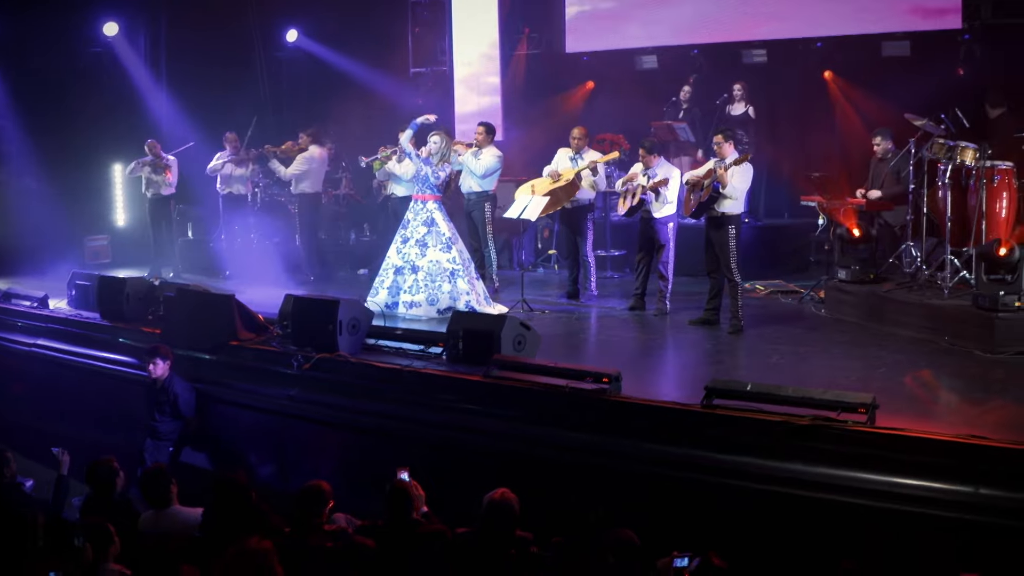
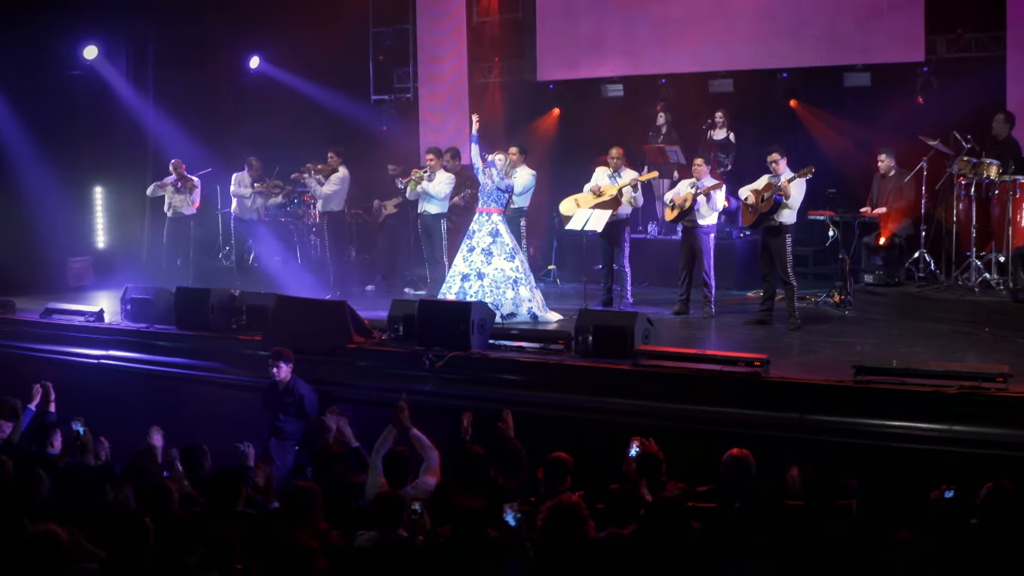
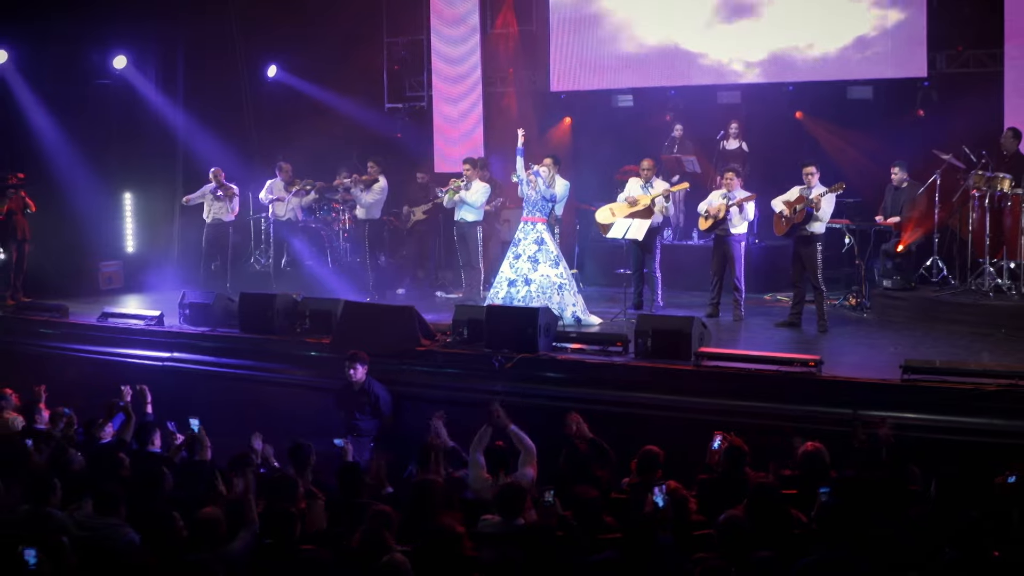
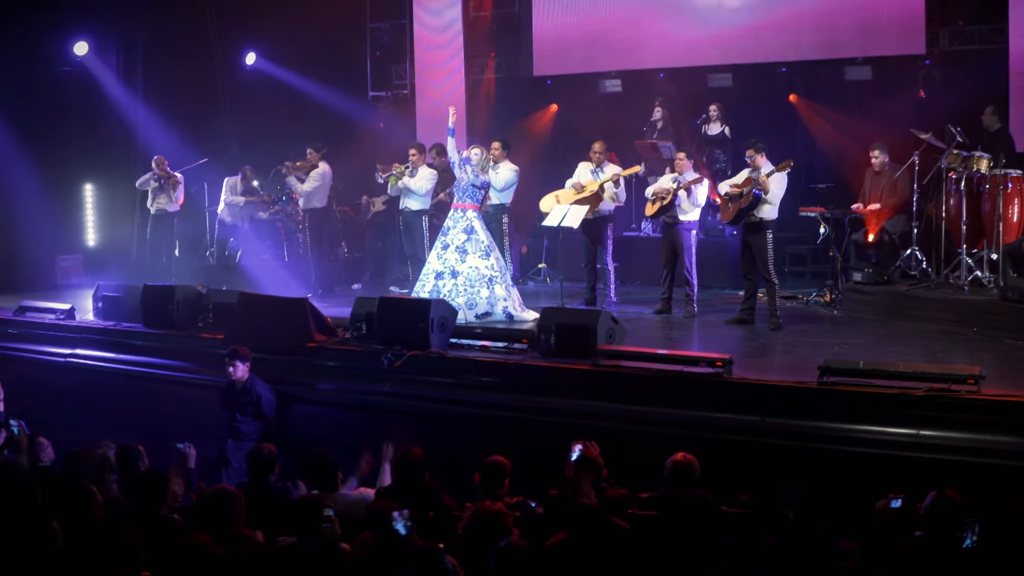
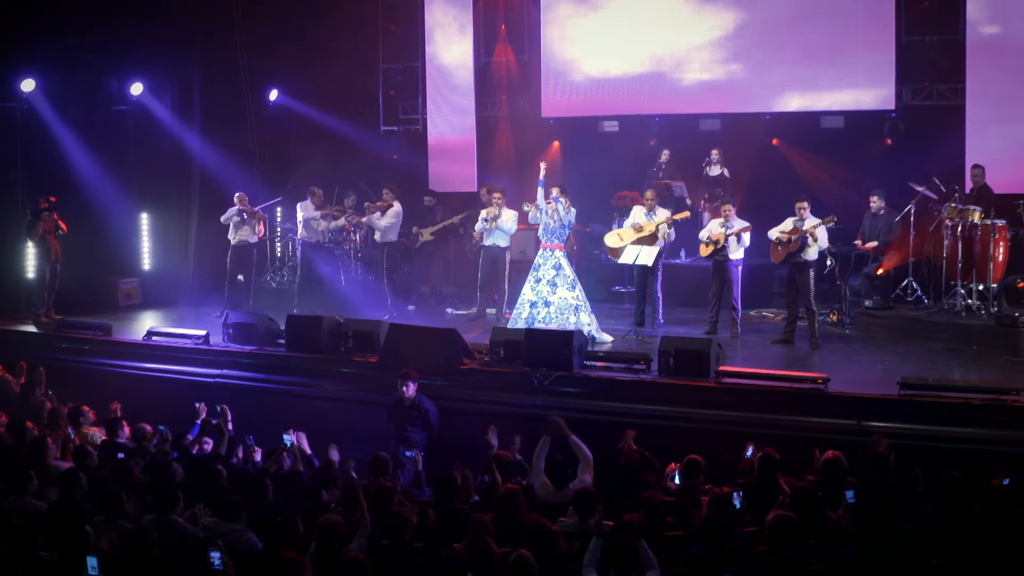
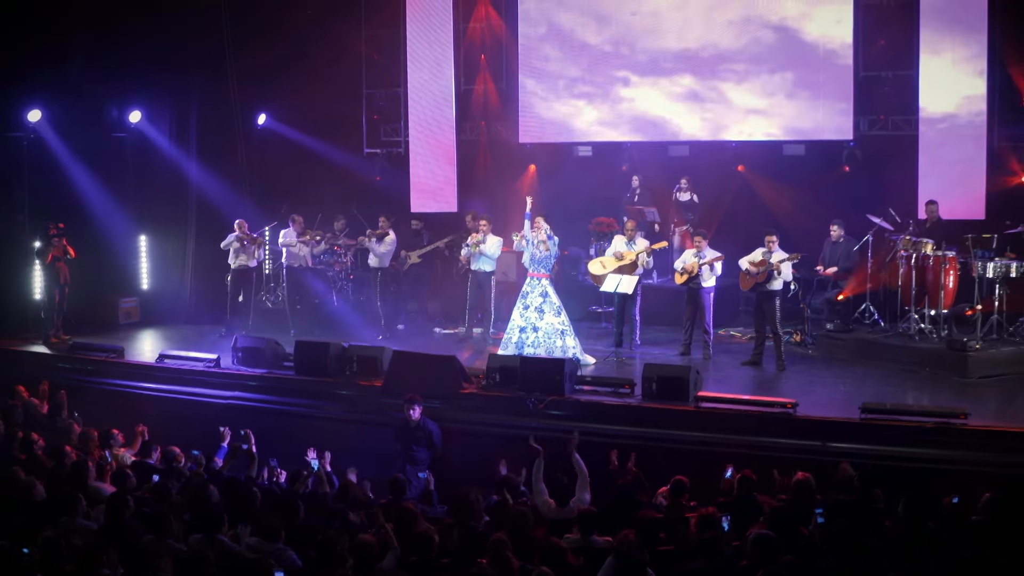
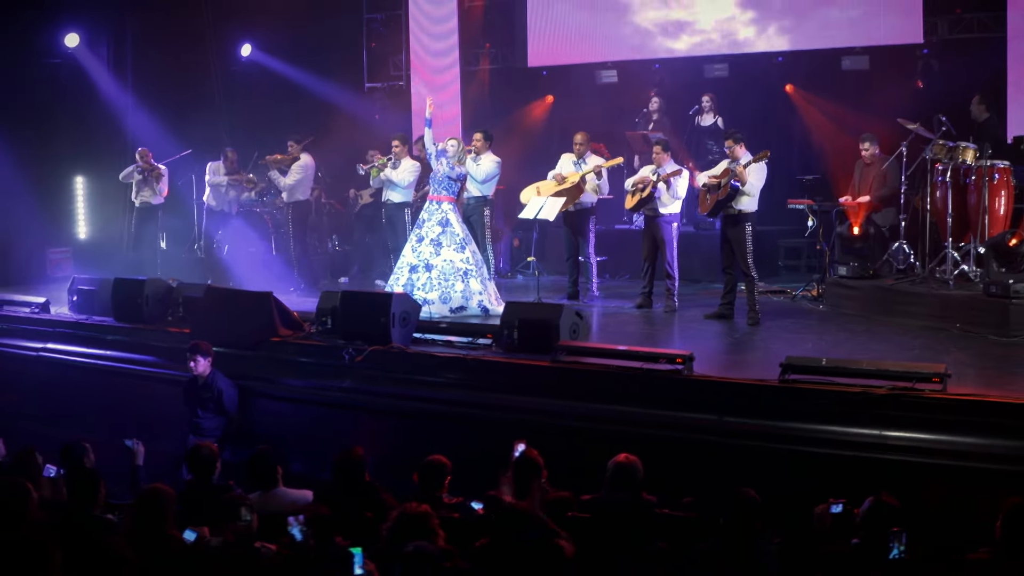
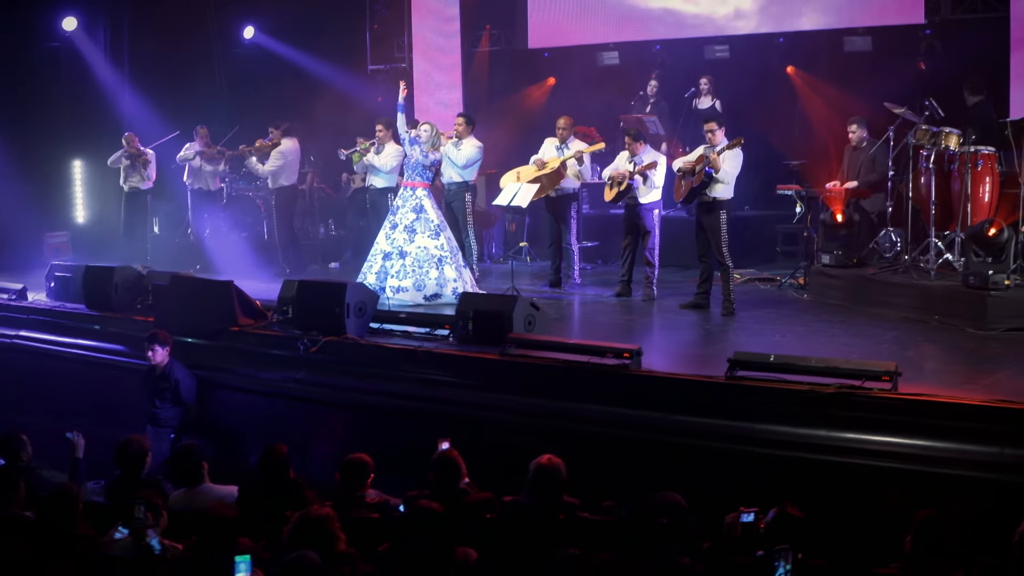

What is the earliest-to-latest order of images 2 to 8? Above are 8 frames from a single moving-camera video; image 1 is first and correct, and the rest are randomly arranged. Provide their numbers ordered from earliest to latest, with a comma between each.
8, 7, 4, 2, 3, 5, 6
